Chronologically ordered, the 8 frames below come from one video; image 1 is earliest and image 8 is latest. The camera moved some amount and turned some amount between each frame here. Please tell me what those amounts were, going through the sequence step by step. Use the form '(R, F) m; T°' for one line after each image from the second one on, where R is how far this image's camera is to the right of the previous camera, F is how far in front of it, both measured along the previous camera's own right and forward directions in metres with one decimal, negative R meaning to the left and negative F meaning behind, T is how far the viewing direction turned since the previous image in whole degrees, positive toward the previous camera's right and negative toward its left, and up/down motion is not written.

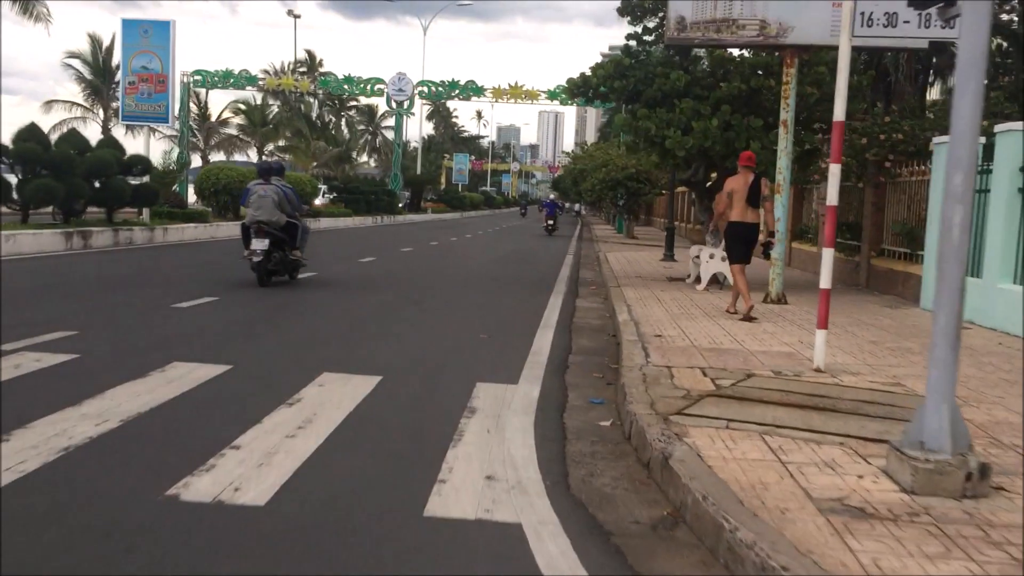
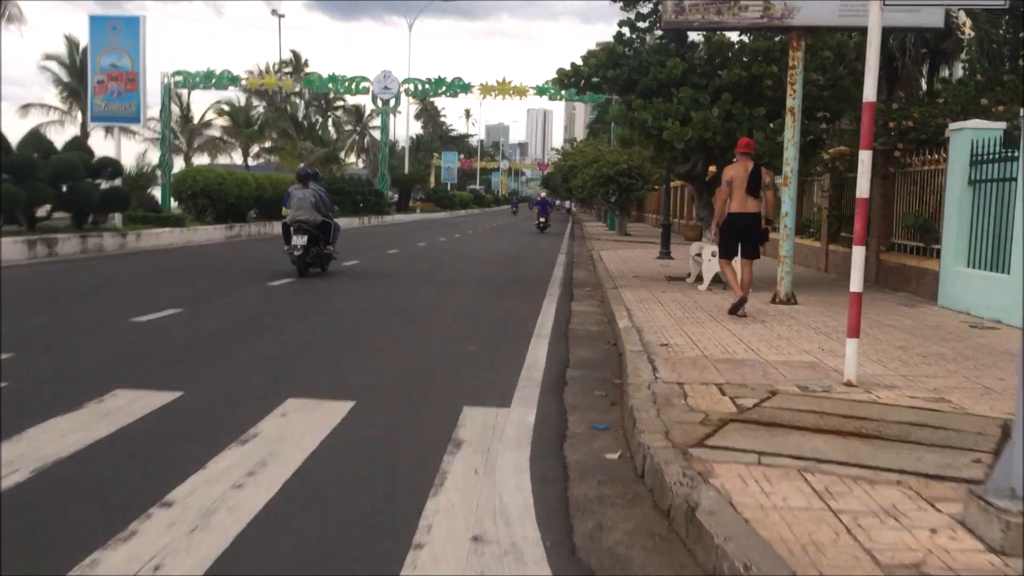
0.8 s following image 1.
(0.0, +0.9) m; +1°
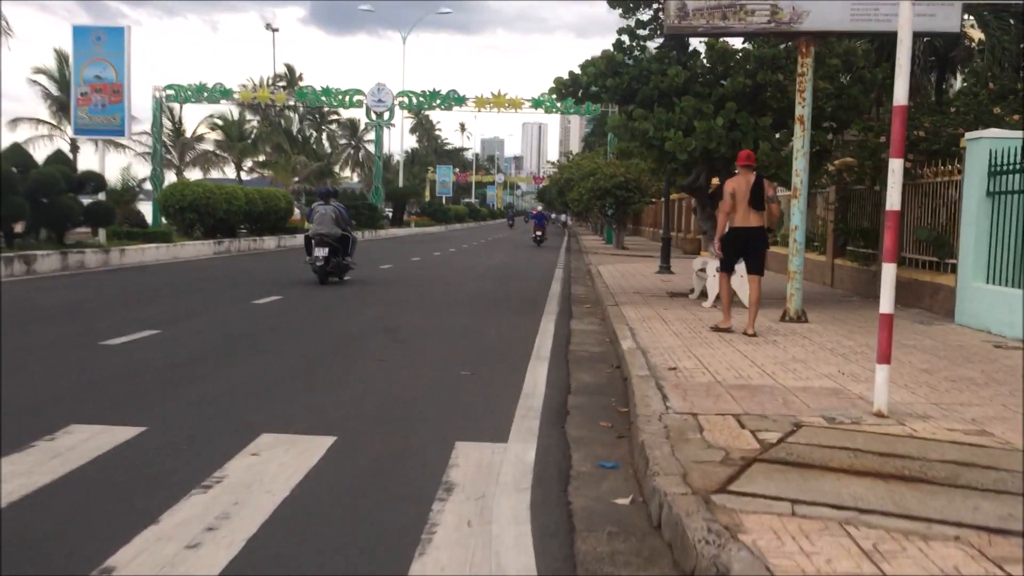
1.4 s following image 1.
(0.0, +0.6) m; 0°
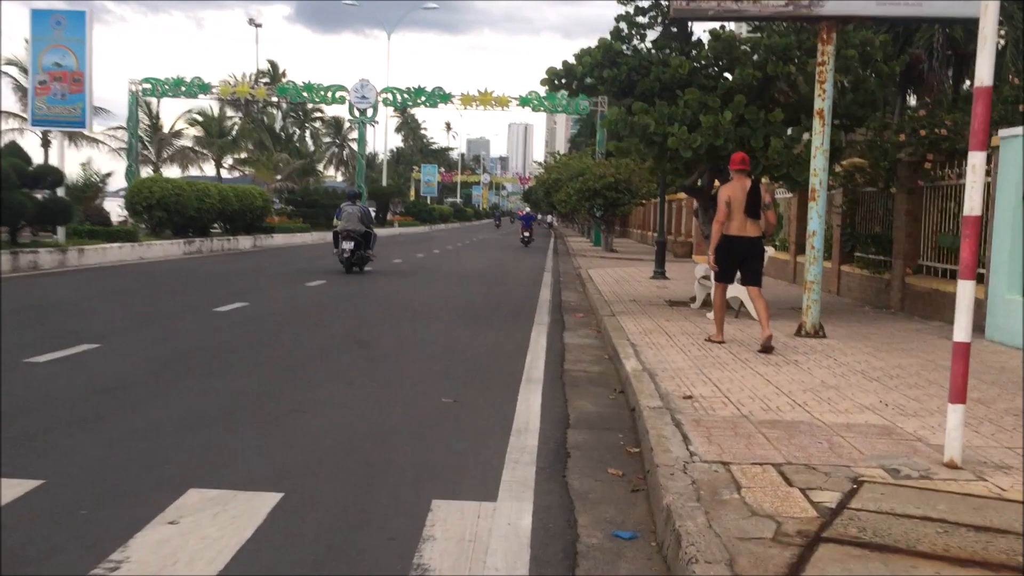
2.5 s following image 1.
(0.0, +1.1) m; +1°
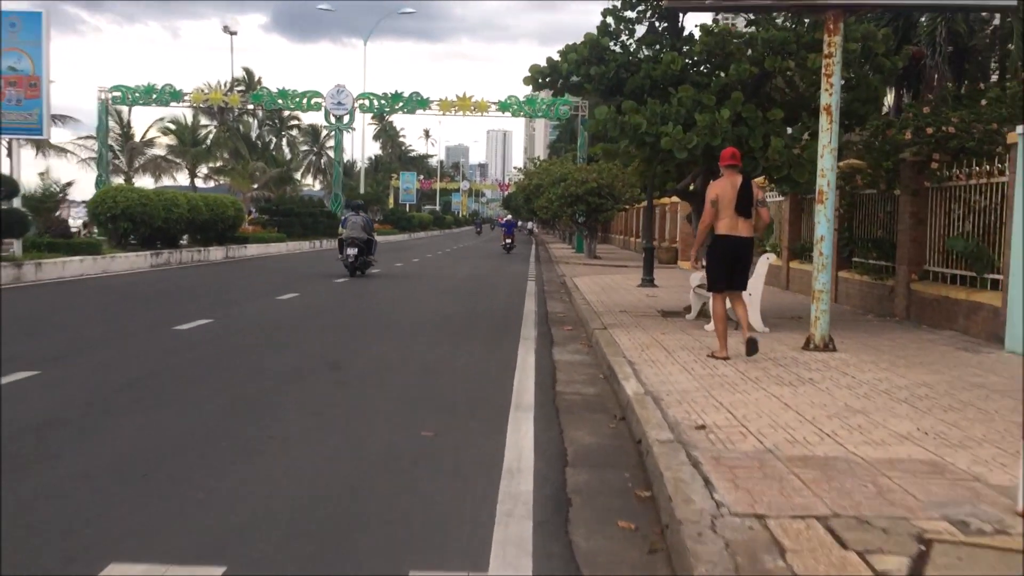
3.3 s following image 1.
(0.0, +0.8) m; +1°
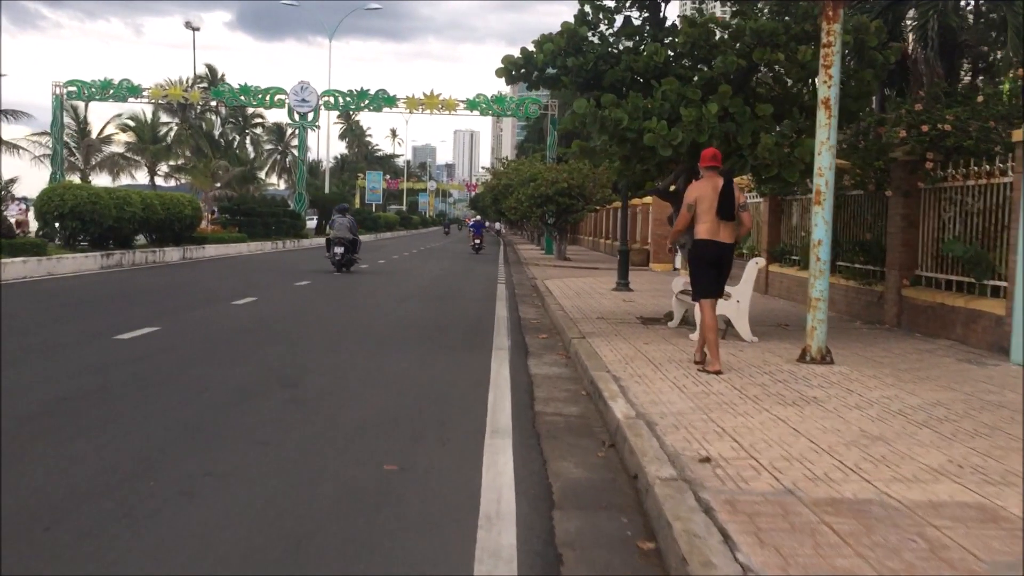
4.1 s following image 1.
(-0.1, +0.8) m; +2°
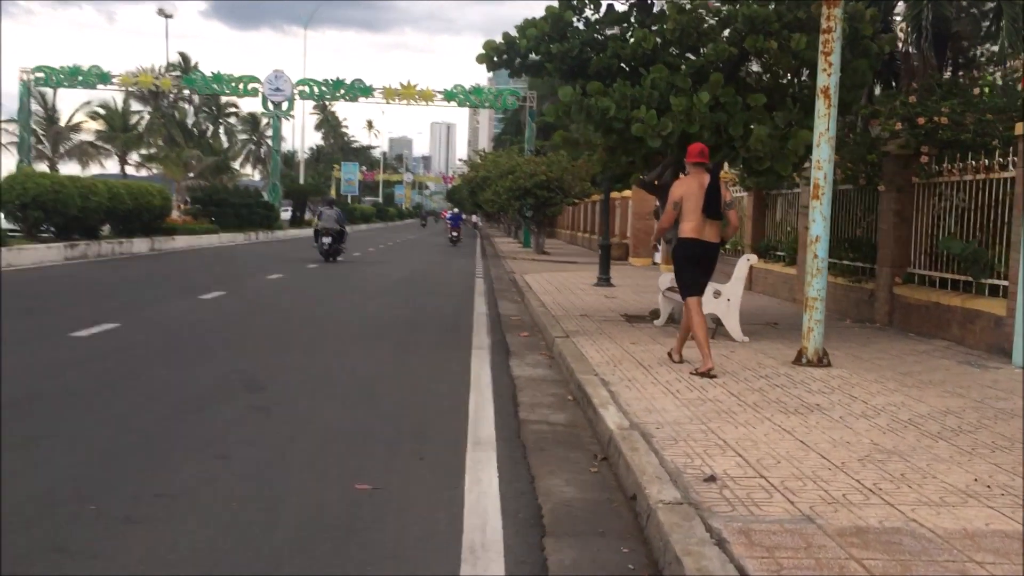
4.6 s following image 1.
(-0.1, +0.5) m; +1°
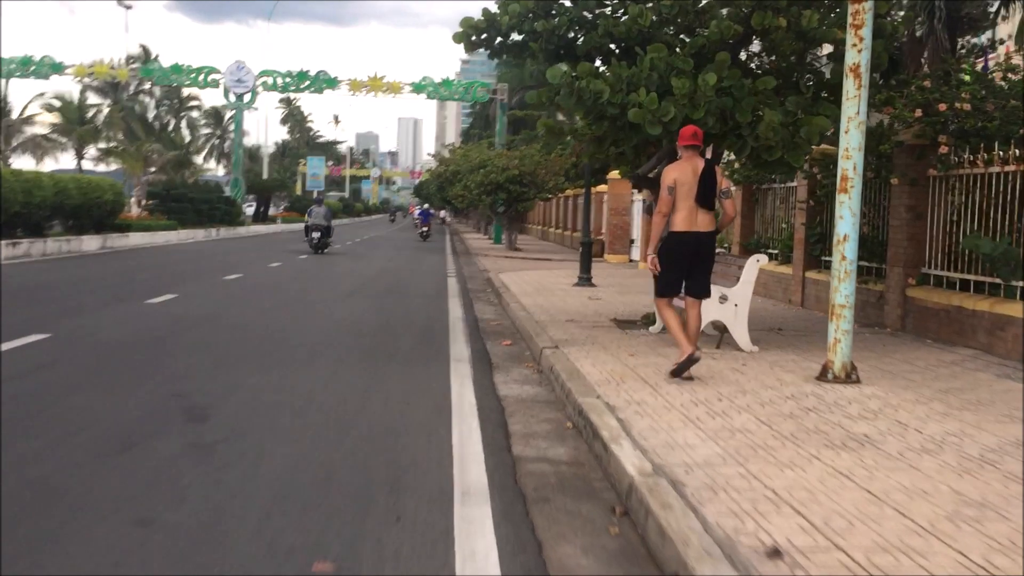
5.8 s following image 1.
(-0.1, +1.1) m; +2°
